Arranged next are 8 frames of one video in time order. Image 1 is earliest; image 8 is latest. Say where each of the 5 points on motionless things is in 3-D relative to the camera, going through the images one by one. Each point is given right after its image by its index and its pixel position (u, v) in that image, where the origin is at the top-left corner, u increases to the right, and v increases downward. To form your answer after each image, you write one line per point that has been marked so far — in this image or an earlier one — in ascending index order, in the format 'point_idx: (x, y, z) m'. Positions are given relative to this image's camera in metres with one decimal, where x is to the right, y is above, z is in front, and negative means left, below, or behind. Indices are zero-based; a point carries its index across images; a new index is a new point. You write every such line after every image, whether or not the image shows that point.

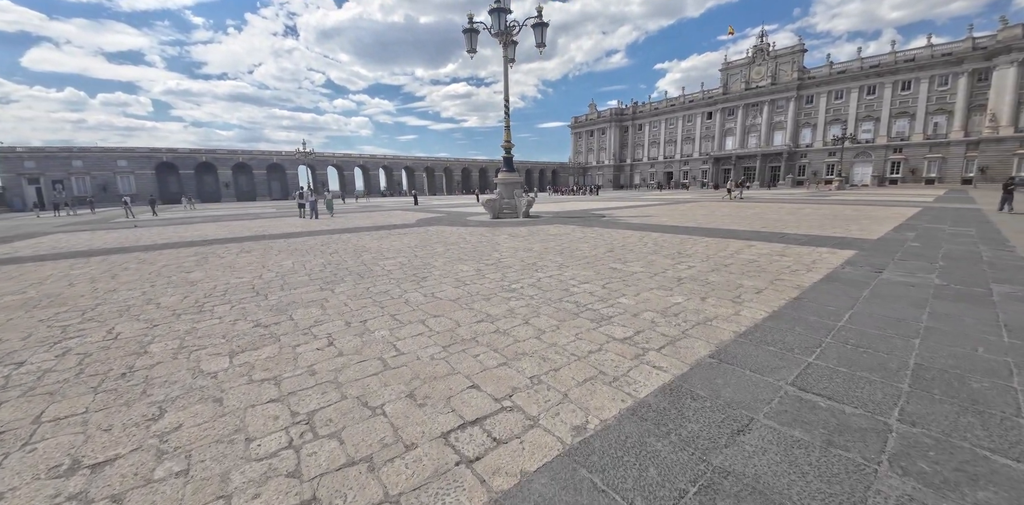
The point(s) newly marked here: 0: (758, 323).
0: (+2.3, -0.6, +3.5) m
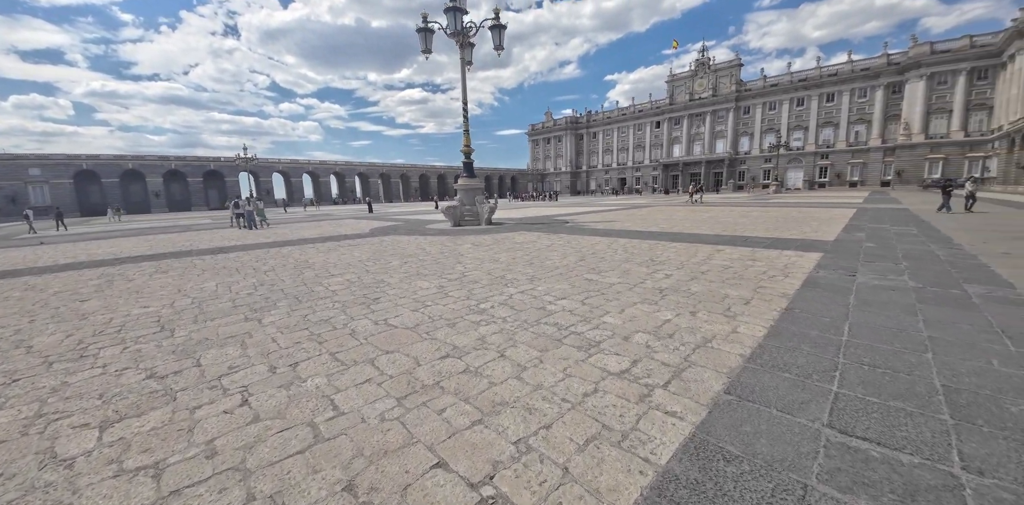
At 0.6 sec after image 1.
0: (+2.1, -0.7, +3.1) m
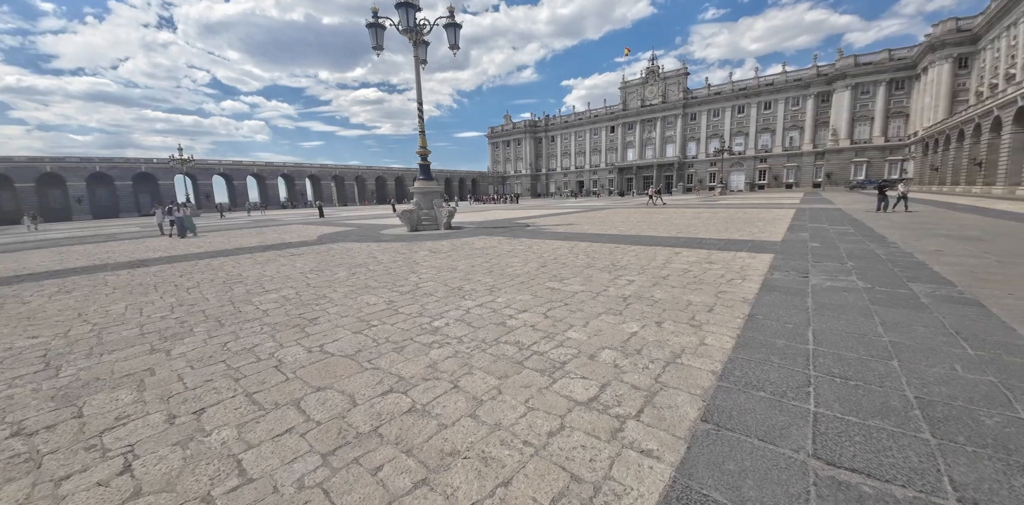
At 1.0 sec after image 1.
0: (+1.7, -0.8, +2.9) m
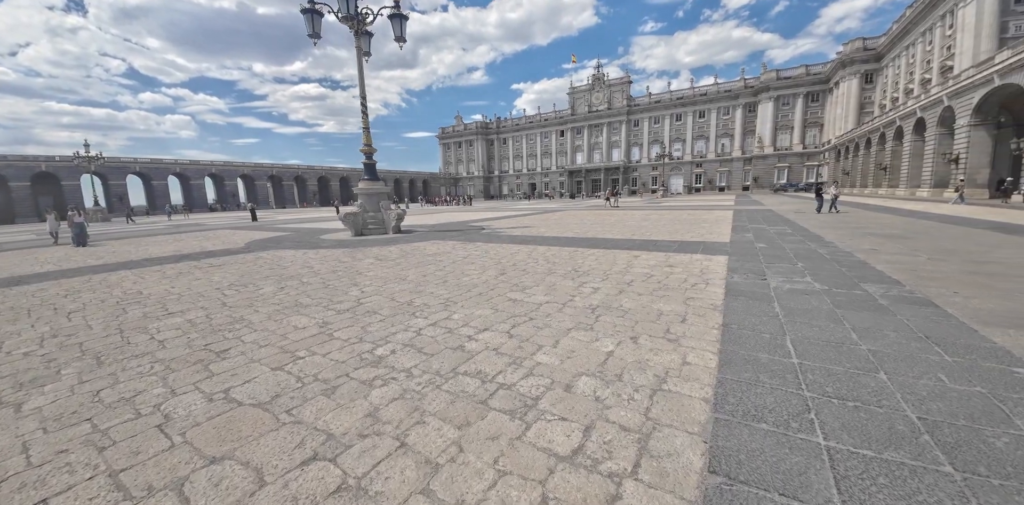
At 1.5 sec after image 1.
0: (+1.5, -0.9, +2.6) m
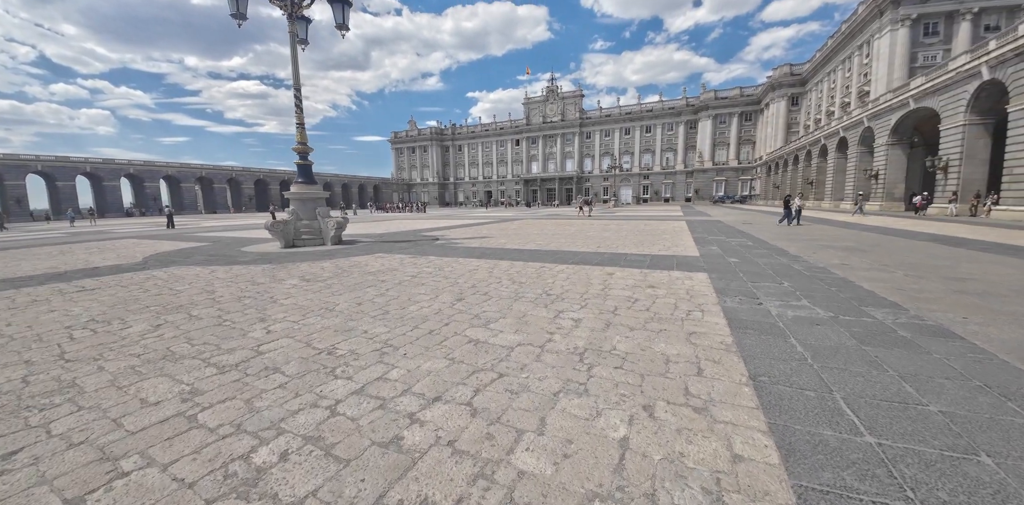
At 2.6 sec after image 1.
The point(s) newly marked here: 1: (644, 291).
0: (+1.3, -1.1, +1.8) m
1: (+1.8, -0.6, +5.1) m
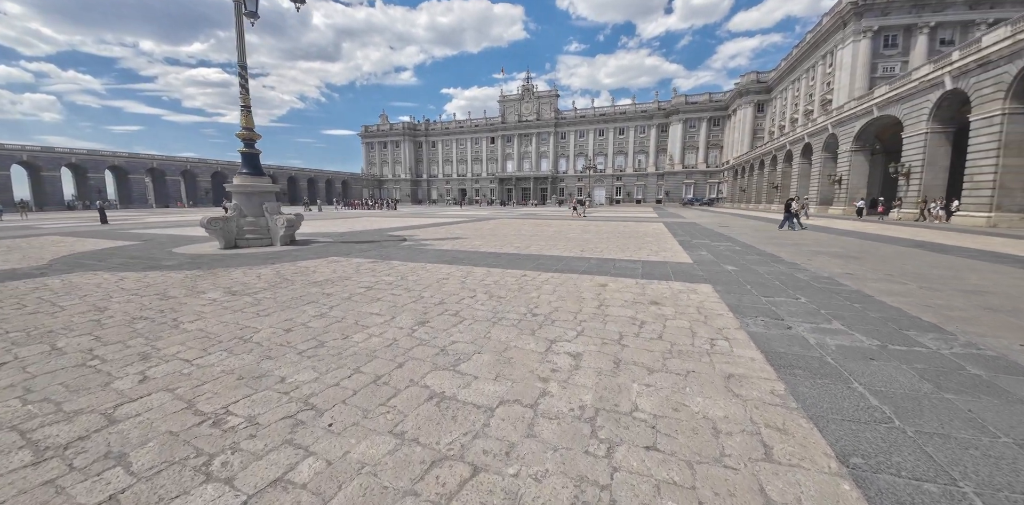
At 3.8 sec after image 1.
0: (+1.3, -1.2, +0.9) m
1: (+1.5, -0.7, +4.2) m
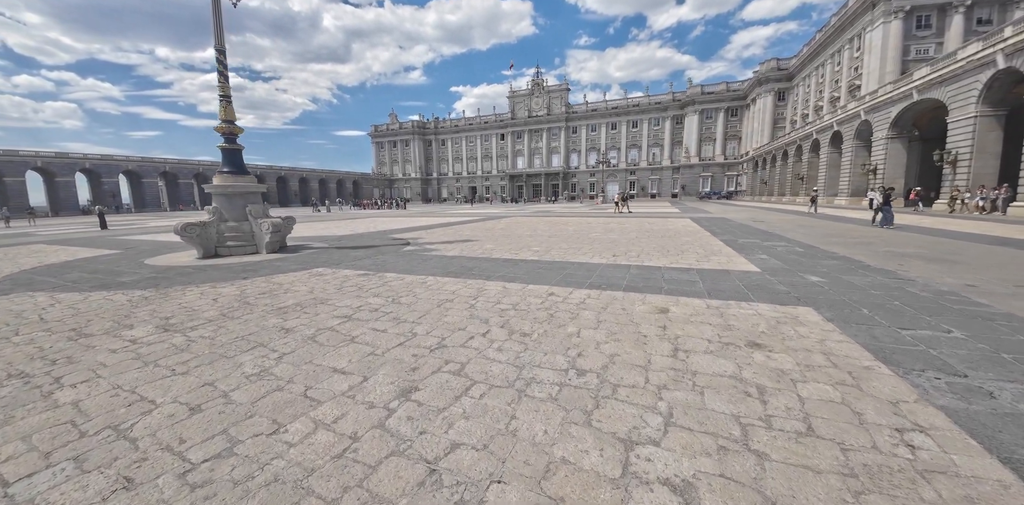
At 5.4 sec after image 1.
0: (+1.4, -1.4, -0.5) m
1: (+1.8, -0.8, +2.8) m
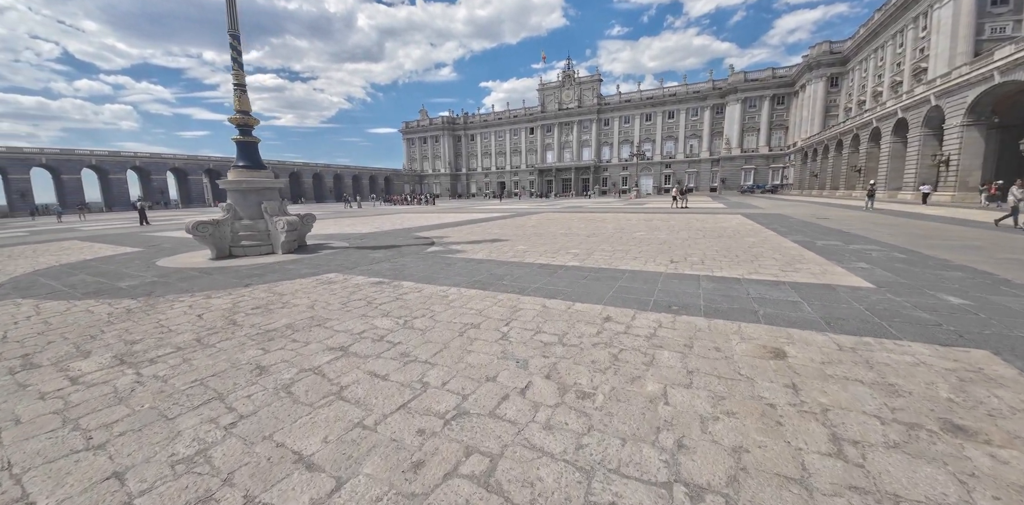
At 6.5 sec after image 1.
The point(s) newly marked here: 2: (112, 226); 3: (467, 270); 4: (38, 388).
0: (+1.4, -1.5, -1.6) m
1: (+2.0, -1.0, +1.7) m
2: (-19.6, +1.2, +18.3) m
3: (-0.7, -0.3, +5.9) m
4: (-3.3, -0.9, +2.7) m
